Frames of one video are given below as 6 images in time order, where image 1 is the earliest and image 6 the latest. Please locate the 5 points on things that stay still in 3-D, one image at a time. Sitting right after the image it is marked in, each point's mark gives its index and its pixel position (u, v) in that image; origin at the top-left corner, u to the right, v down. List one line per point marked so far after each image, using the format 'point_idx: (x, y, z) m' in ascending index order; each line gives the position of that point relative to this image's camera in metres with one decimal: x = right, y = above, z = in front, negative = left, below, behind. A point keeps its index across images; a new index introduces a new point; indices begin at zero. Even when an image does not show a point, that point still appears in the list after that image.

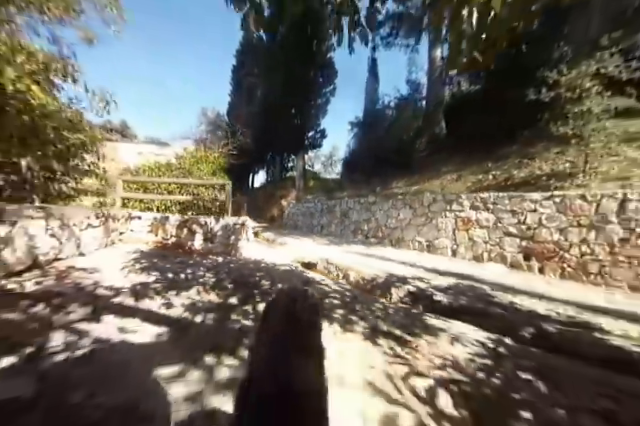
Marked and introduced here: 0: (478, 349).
0: (+1.2, -1.1, +2.2) m
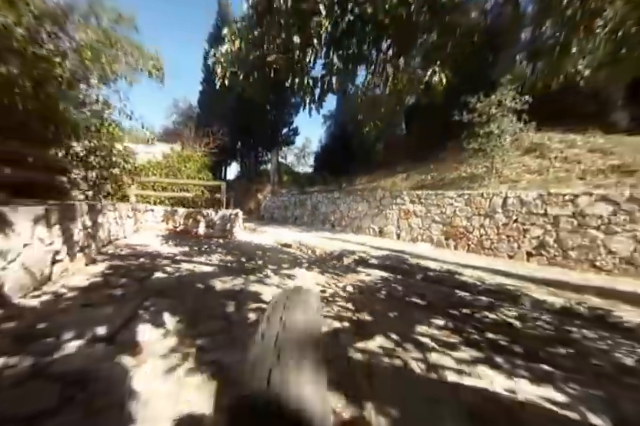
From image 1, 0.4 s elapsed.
0: (+0.9, -1.0, +4.2) m
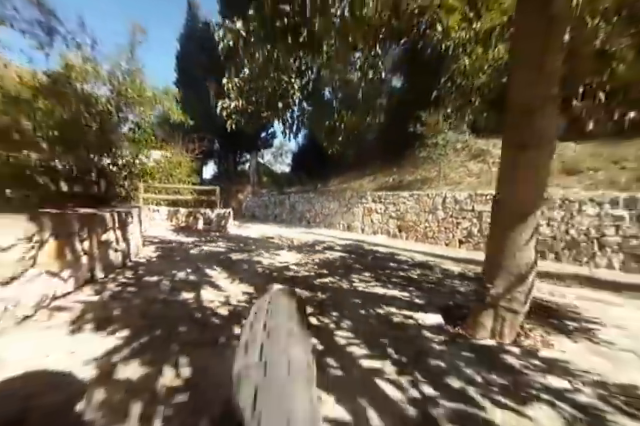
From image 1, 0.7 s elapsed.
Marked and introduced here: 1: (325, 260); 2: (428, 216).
0: (+0.4, -0.9, +6.0) m
1: (+0.1, -0.9, +5.5) m
2: (+3.8, -0.1, +10.1) m
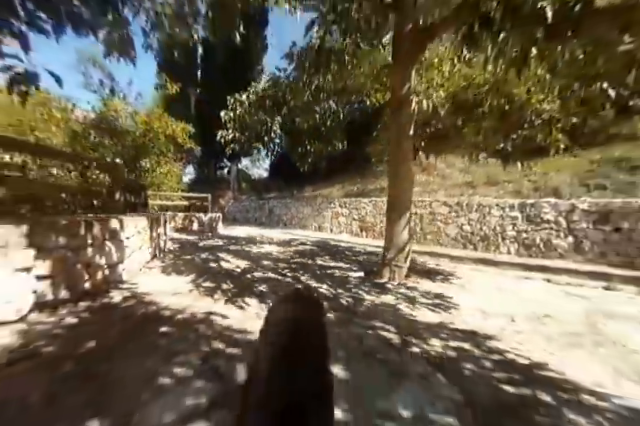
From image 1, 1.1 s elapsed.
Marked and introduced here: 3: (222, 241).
0: (-0.3, -1.0, +8.0) m
1: (-0.6, -1.0, +7.5) m
2: (+2.7, -0.2, +12.4) m
3: (-2.7, -0.8, +7.9) m
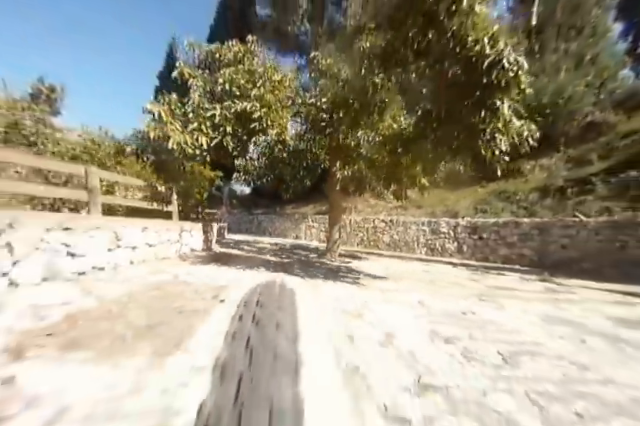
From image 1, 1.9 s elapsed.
0: (-1.4, -1.5, +12.7) m
1: (-1.6, -1.5, +12.2) m
2: (+1.4, -1.1, +17.3) m
3: (-3.7, -1.3, +12.4) m
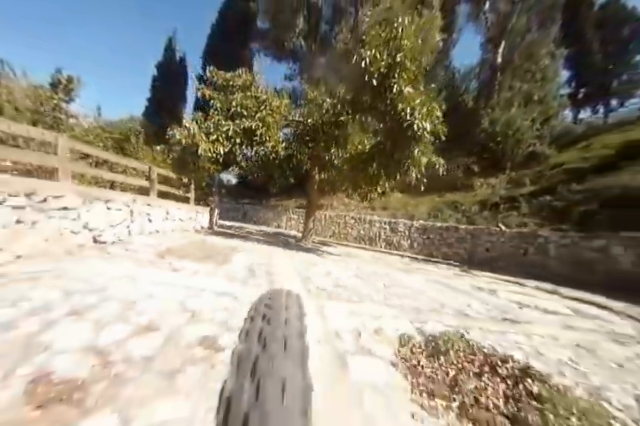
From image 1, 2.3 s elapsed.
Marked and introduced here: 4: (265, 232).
0: (-2.6, -1.1, +15.0) m
1: (-2.8, -1.0, +14.4) m
2: (-0.2, -0.7, +19.7) m
3: (-4.9, -0.6, +14.5) m
4: (-2.9, -1.1, +16.3) m
